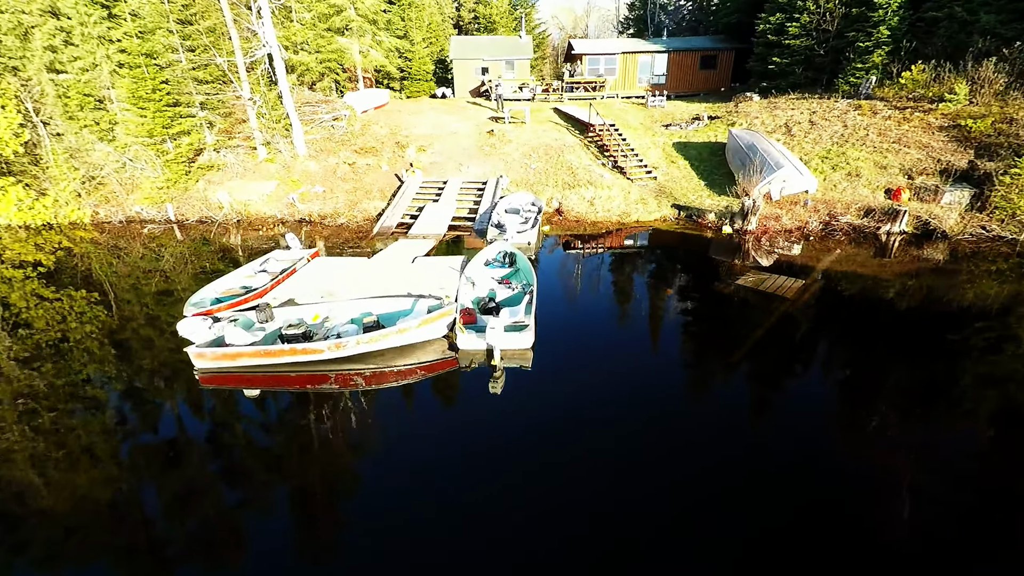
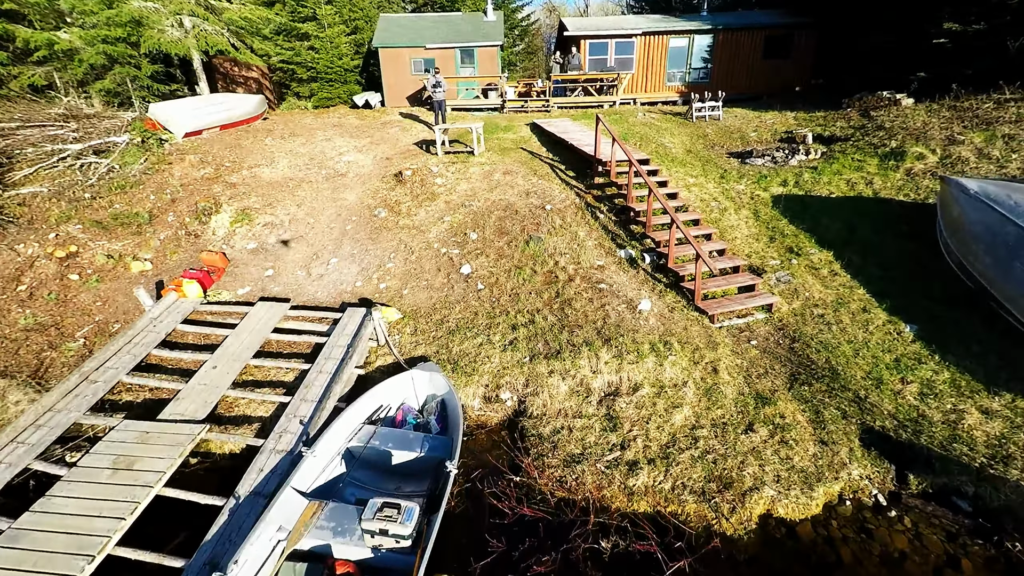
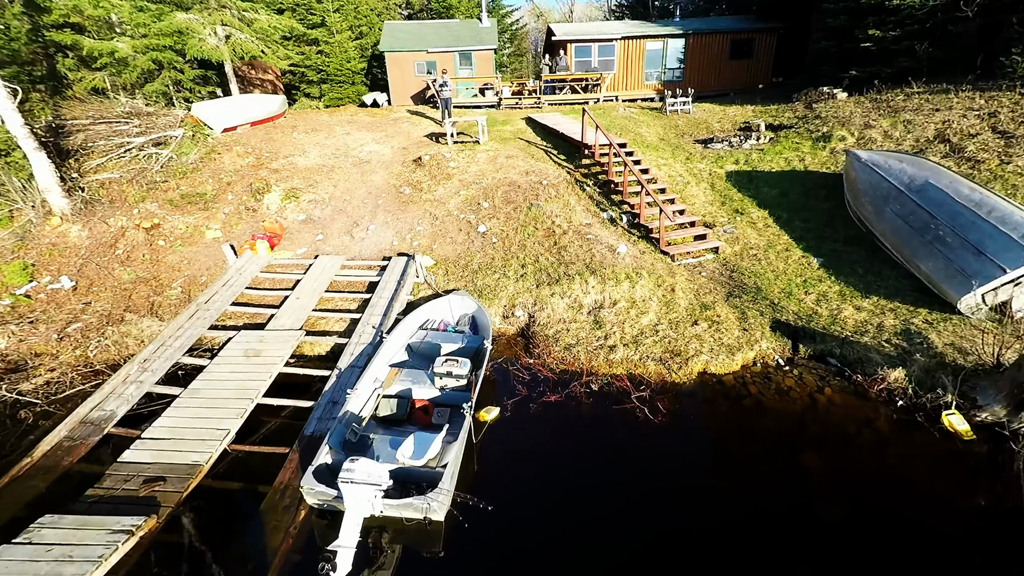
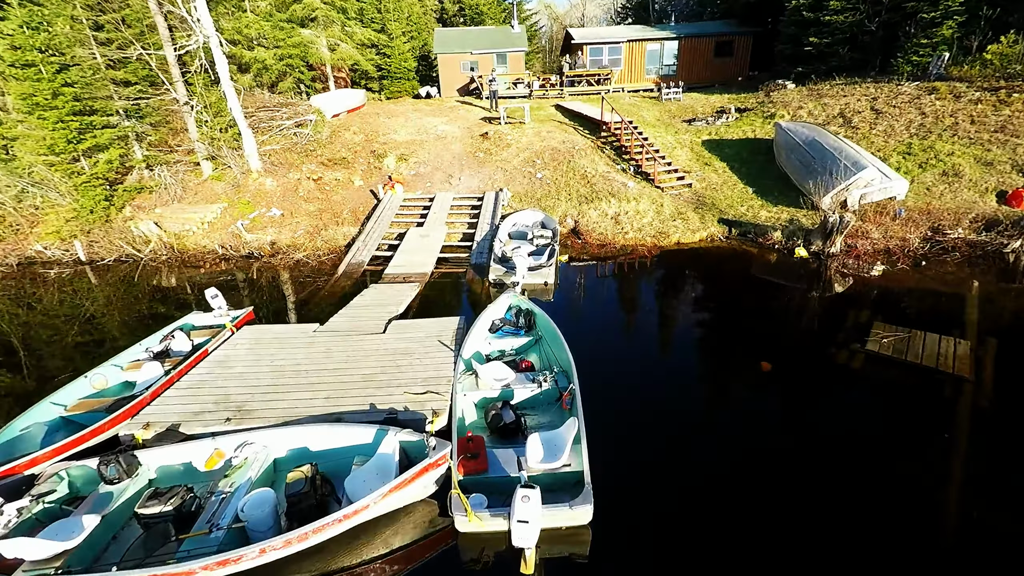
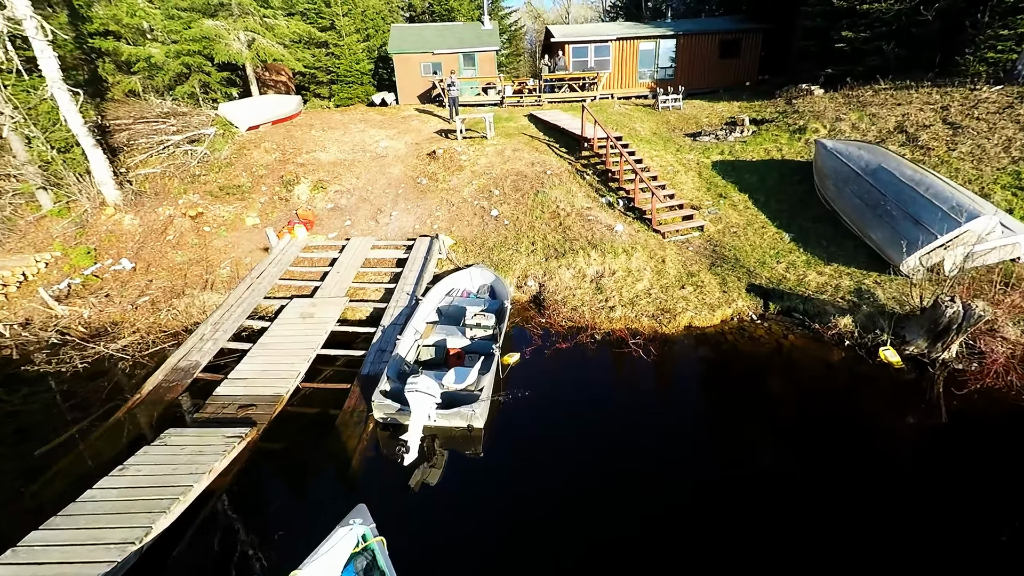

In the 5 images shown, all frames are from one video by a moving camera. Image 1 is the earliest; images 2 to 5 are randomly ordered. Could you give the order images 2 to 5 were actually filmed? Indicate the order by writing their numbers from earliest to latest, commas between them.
4, 5, 3, 2
